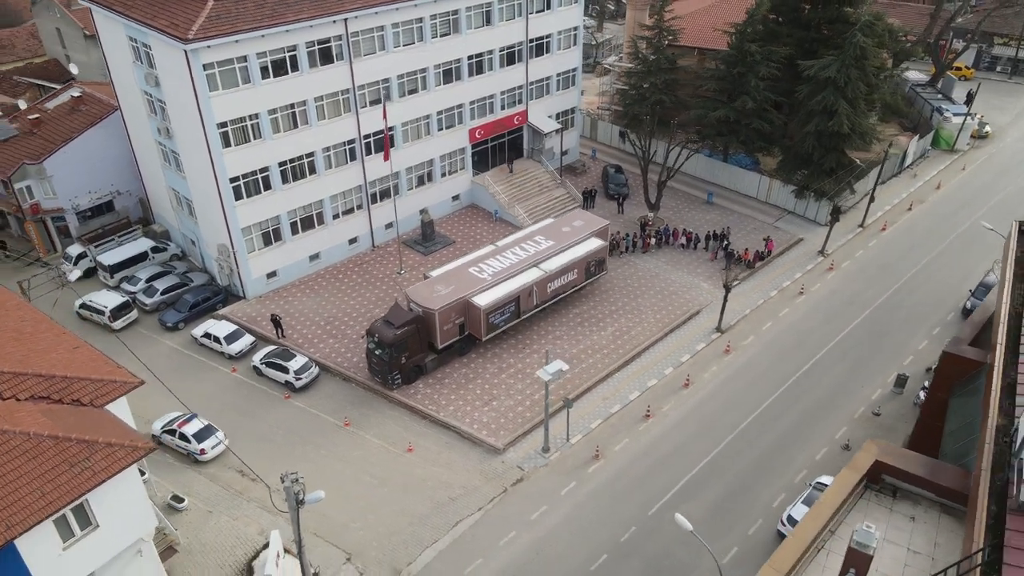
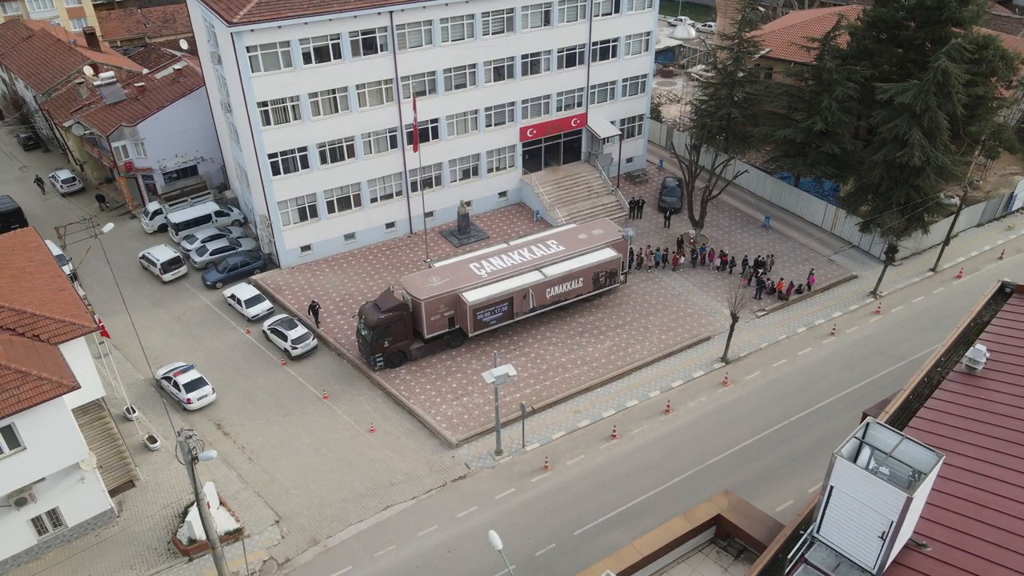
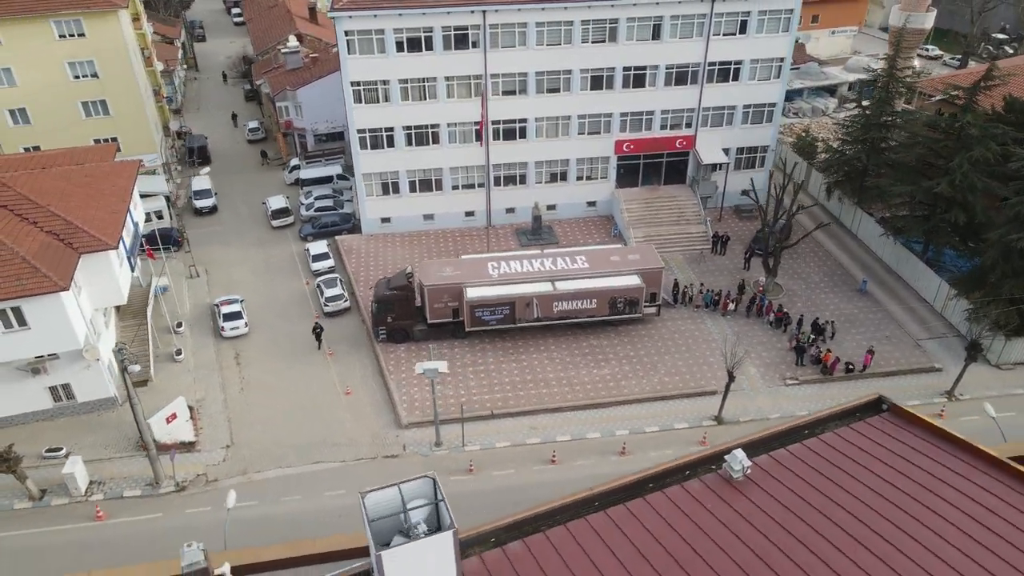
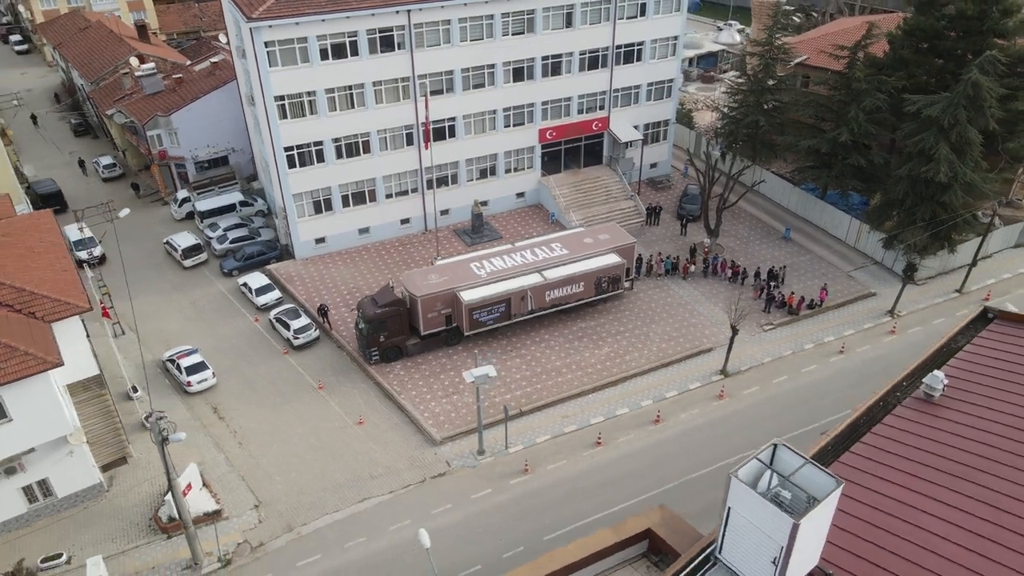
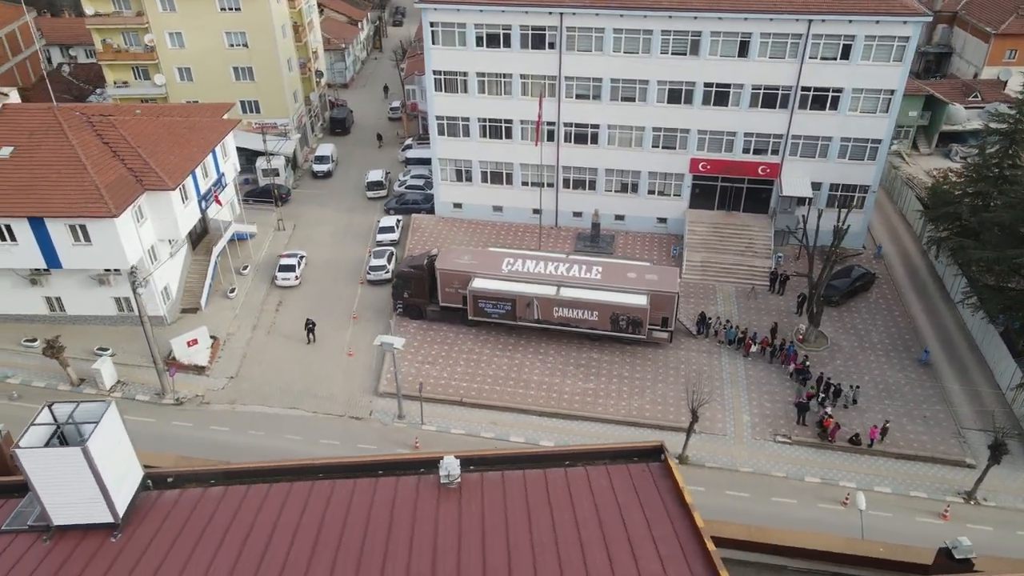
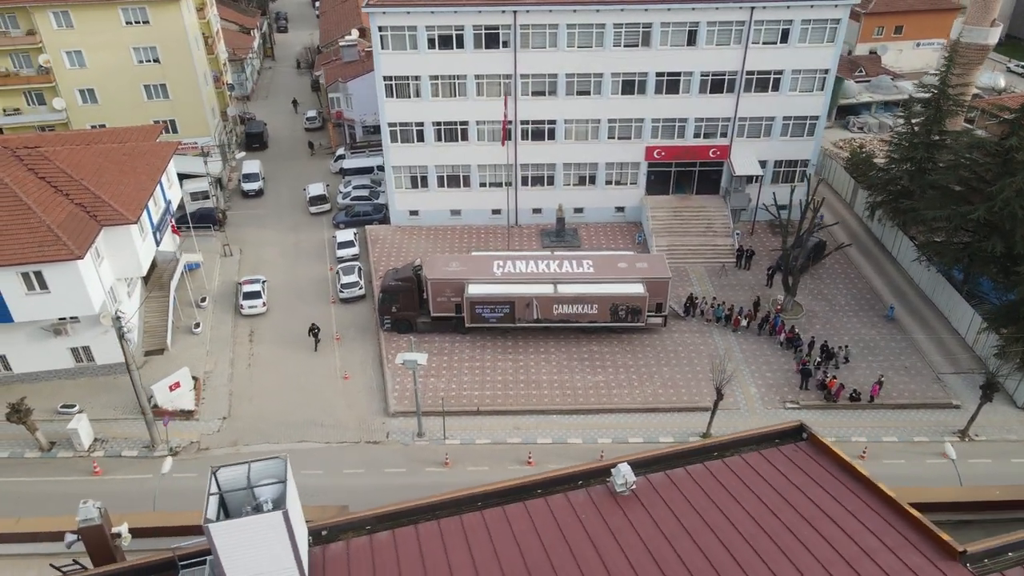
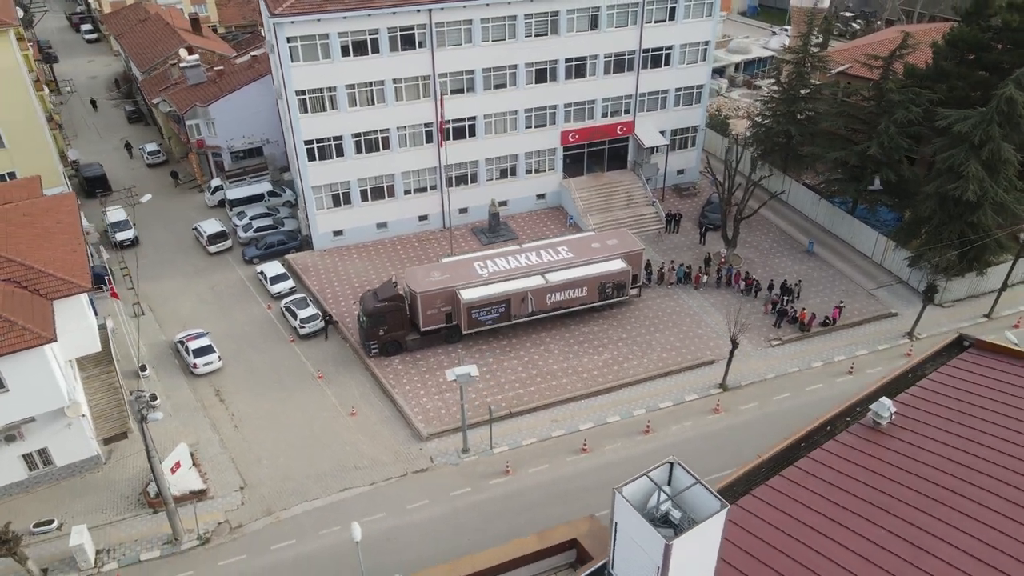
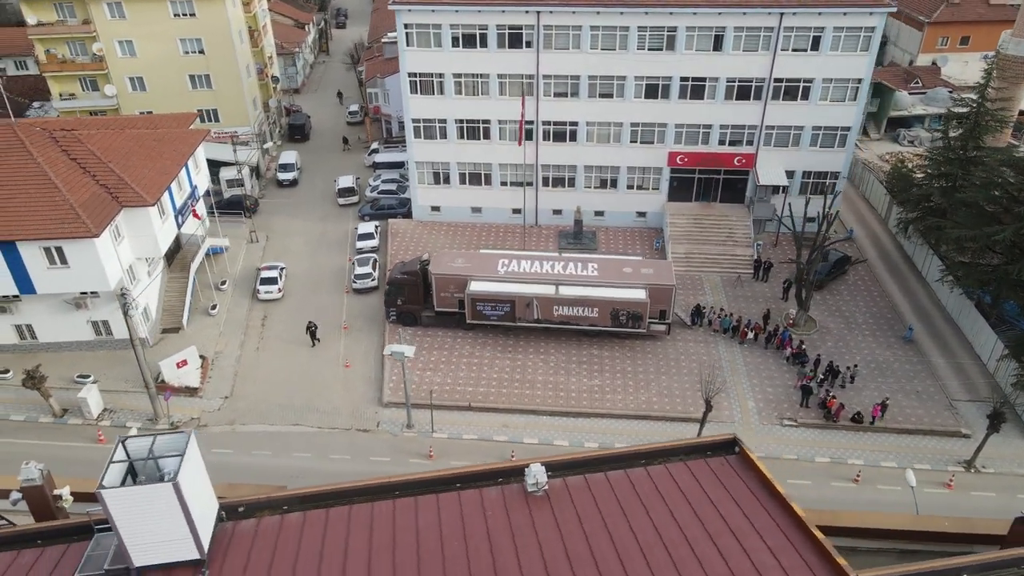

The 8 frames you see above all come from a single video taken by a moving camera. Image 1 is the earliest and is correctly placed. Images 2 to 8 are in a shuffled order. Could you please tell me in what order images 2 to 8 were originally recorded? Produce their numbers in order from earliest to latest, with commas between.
2, 4, 7, 3, 6, 8, 5
